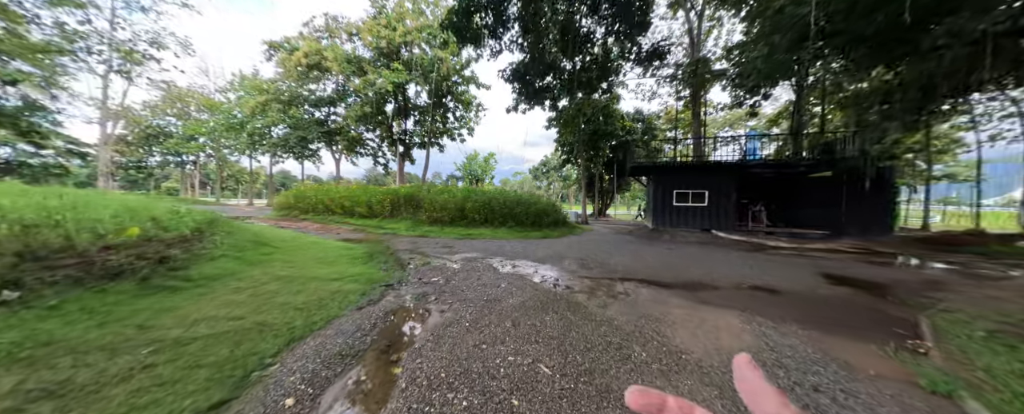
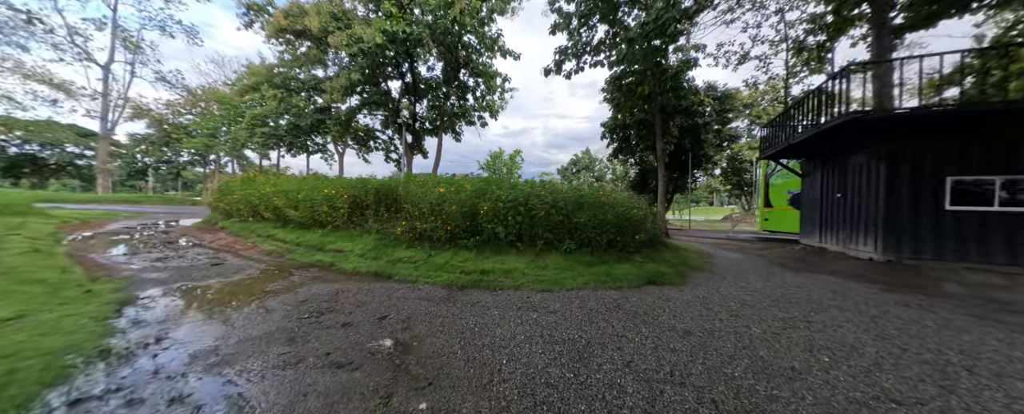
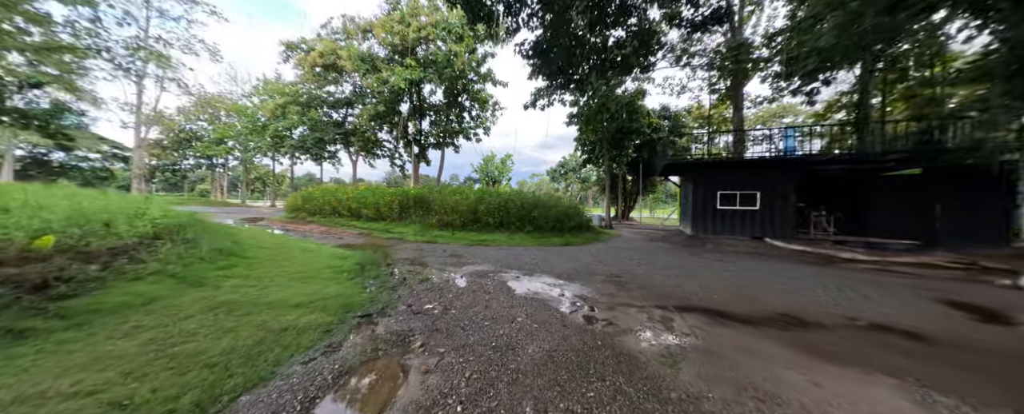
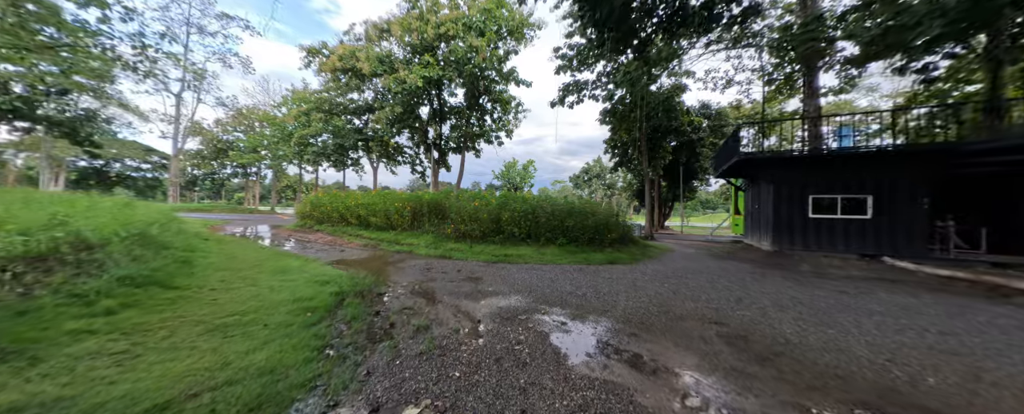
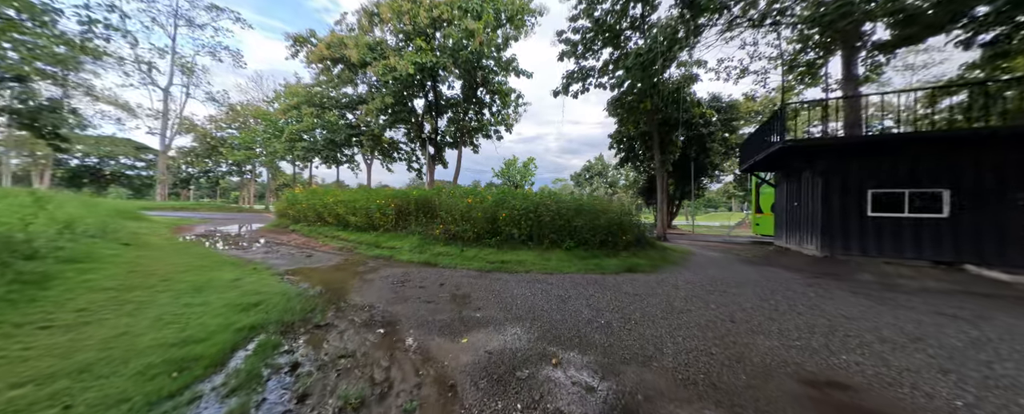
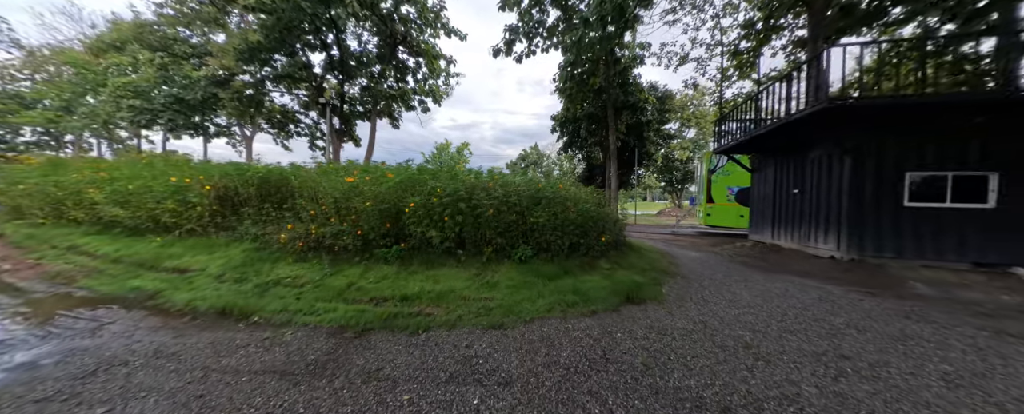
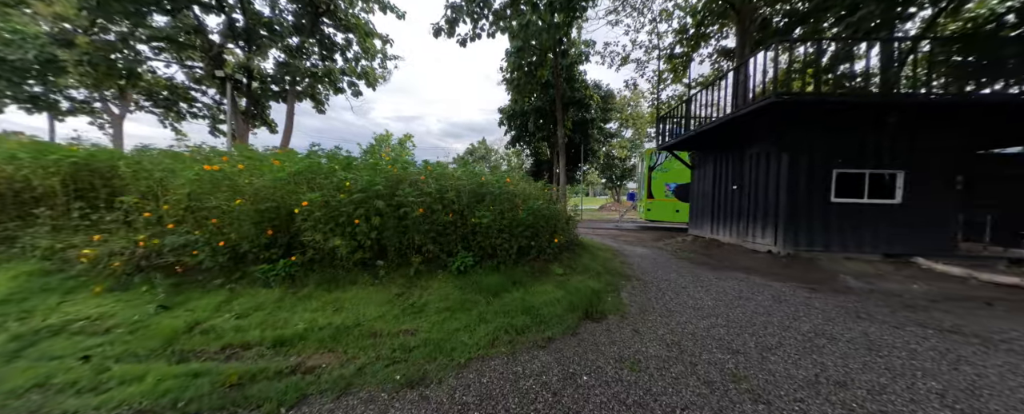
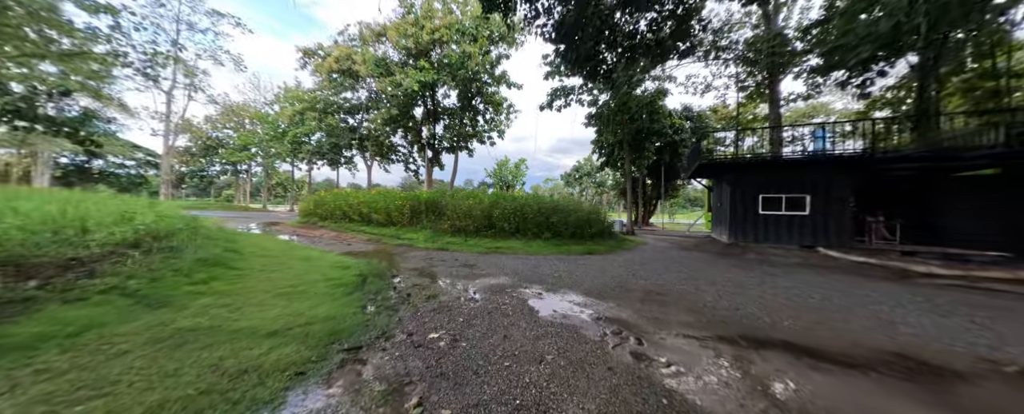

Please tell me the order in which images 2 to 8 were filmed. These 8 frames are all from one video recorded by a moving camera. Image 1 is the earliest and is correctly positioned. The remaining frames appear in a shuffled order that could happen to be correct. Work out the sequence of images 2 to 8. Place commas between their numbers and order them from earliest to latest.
3, 8, 4, 5, 2, 6, 7
